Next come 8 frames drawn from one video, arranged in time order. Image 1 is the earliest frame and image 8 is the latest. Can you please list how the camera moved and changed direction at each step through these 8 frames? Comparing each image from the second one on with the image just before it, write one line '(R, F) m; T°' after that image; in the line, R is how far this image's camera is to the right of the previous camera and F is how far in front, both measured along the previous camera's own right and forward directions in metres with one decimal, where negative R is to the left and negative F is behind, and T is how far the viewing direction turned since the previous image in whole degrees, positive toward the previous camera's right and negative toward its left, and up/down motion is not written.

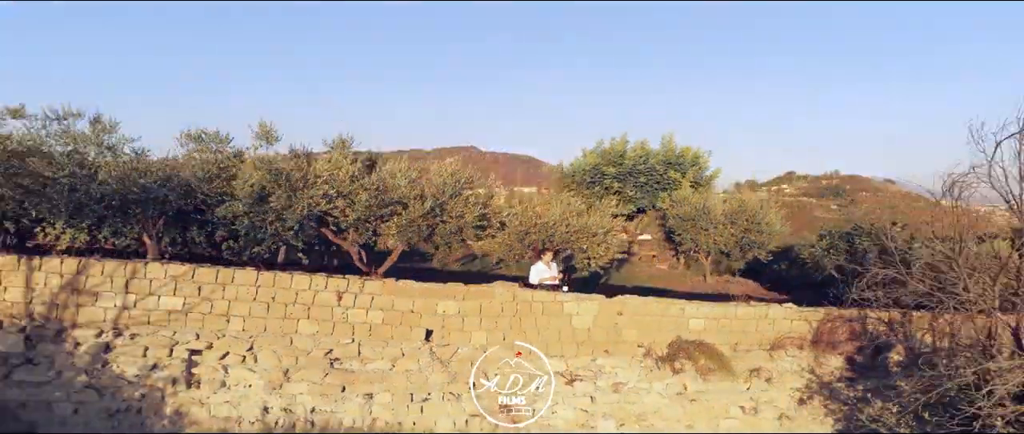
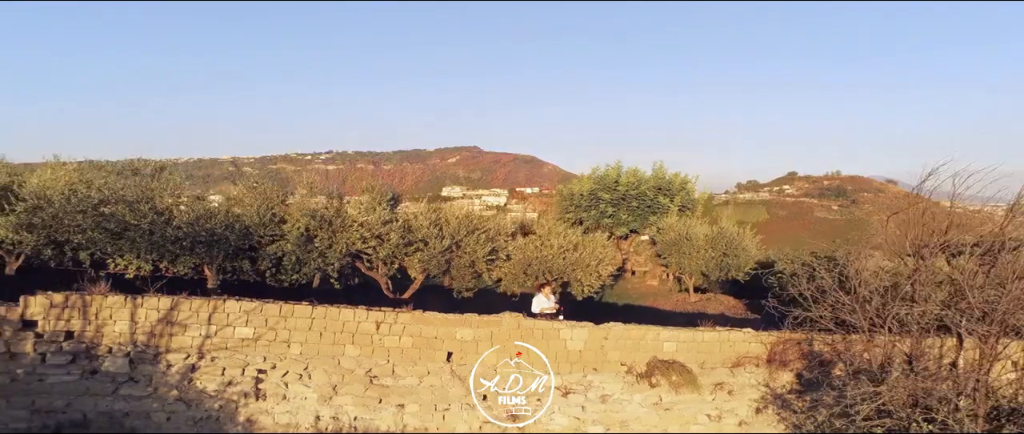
(0.0, -0.7) m; 0°
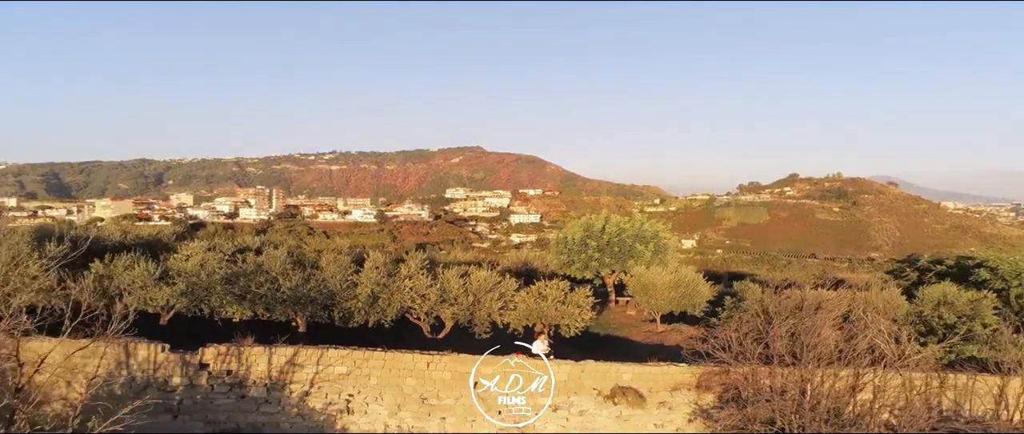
(0.0, -1.9) m; 0°
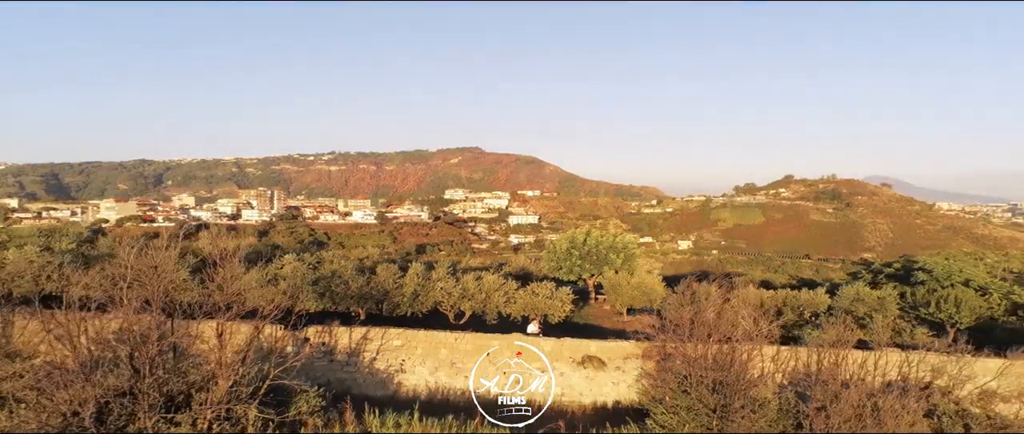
(0.0, -2.7) m; 0°
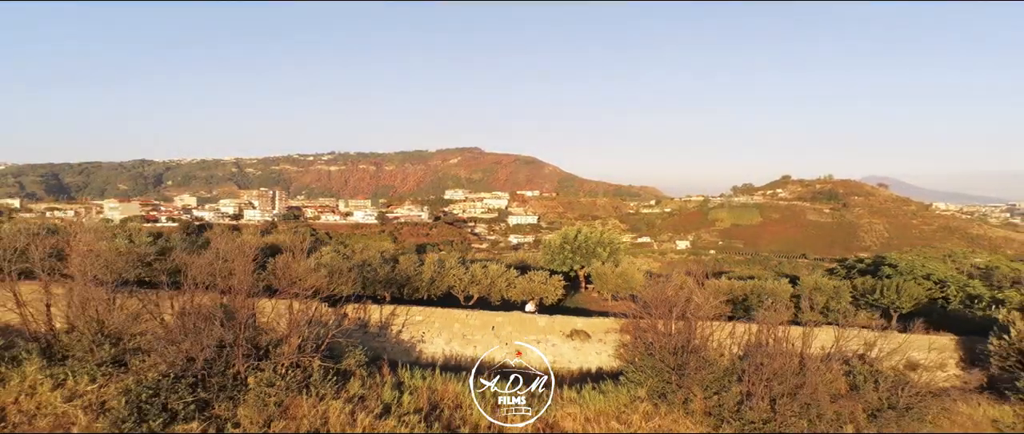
(0.0, -1.8) m; 0°
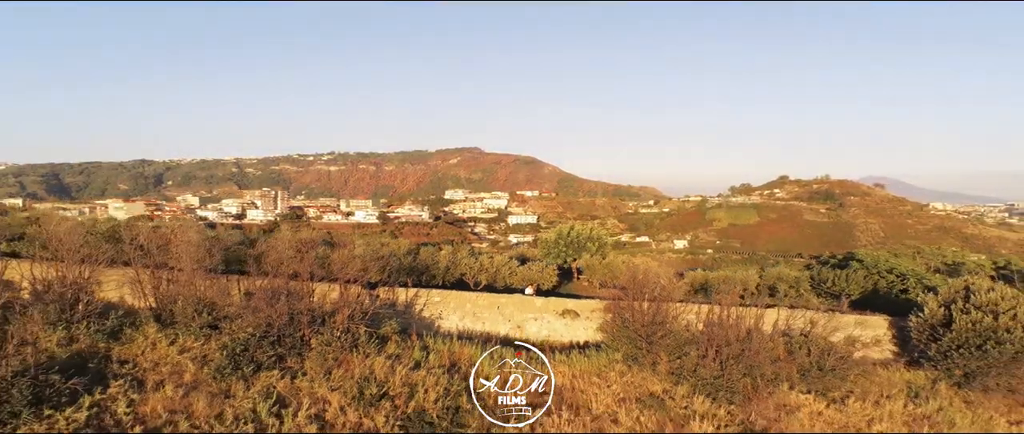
(0.0, -2.2) m; 0°
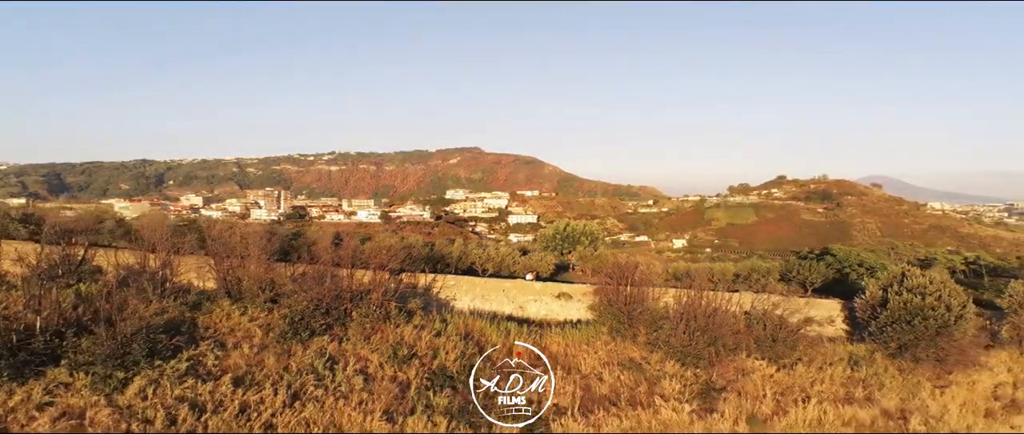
(-0.1, -2.2) m; 0°
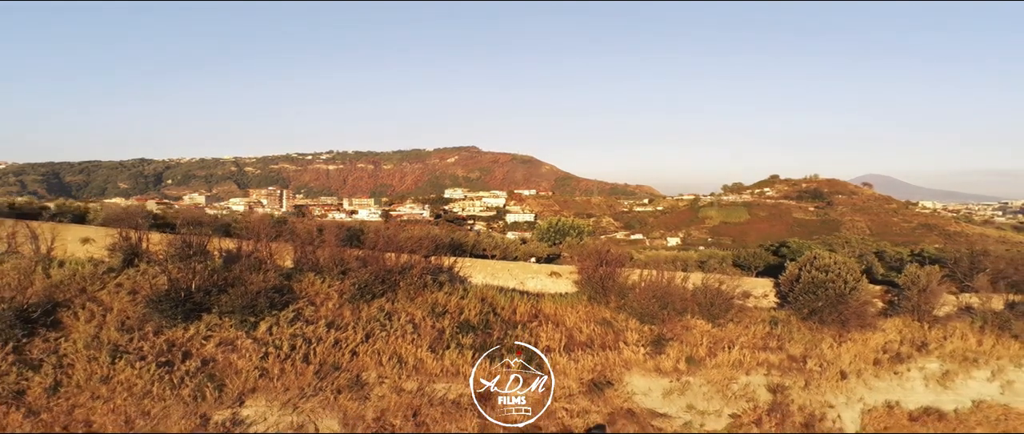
(-0.2, -4.4) m; 0°
